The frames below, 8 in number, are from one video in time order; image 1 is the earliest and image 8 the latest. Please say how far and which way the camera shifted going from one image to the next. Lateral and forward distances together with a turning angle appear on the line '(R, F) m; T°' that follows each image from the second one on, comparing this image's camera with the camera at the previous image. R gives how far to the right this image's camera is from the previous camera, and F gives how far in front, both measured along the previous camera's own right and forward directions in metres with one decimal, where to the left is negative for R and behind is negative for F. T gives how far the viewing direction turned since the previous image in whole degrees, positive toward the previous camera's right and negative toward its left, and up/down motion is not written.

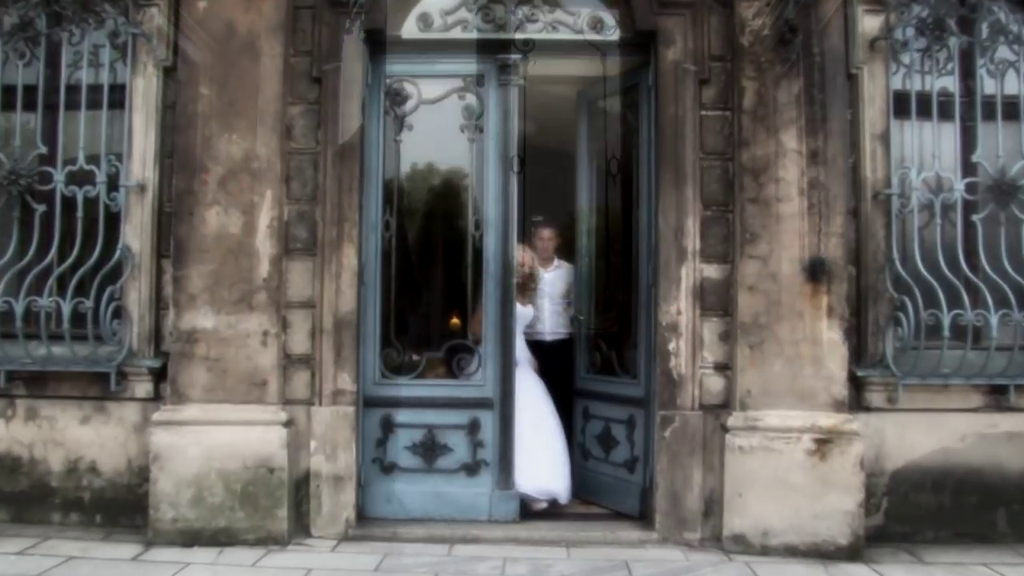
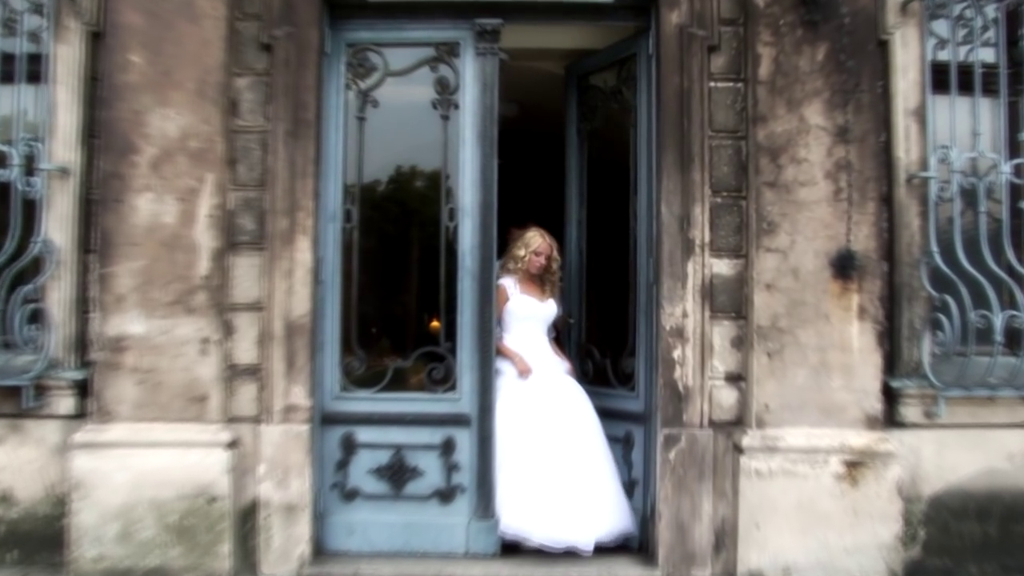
(+0.1, +0.7) m; +1°
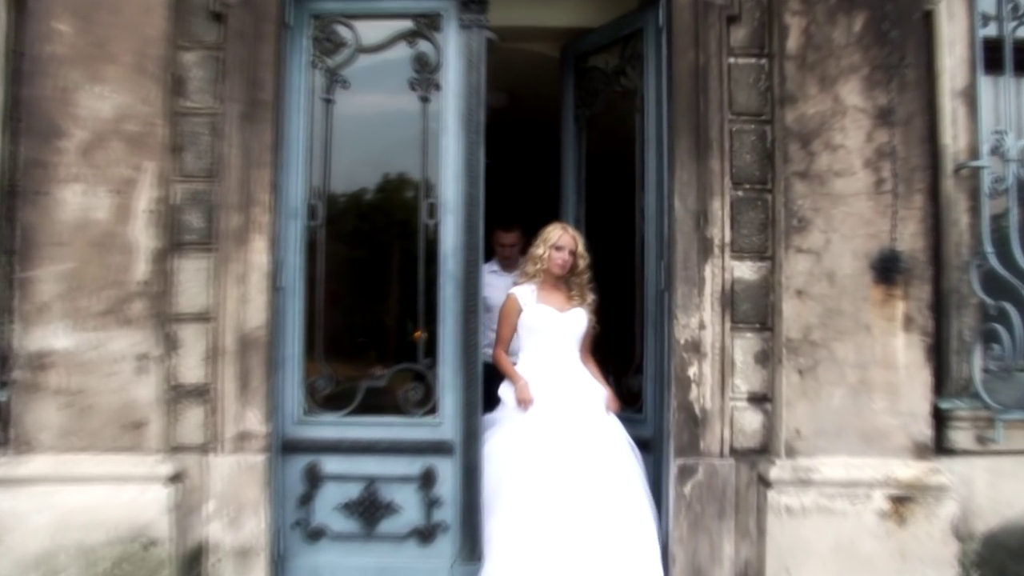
(0.0, +0.6) m; +1°
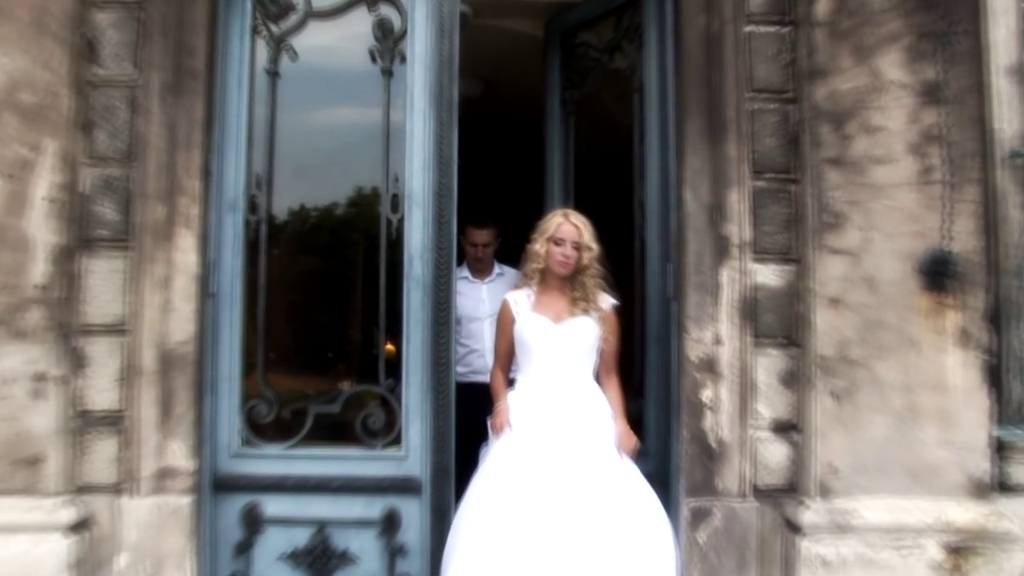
(0.0, +0.6) m; +2°
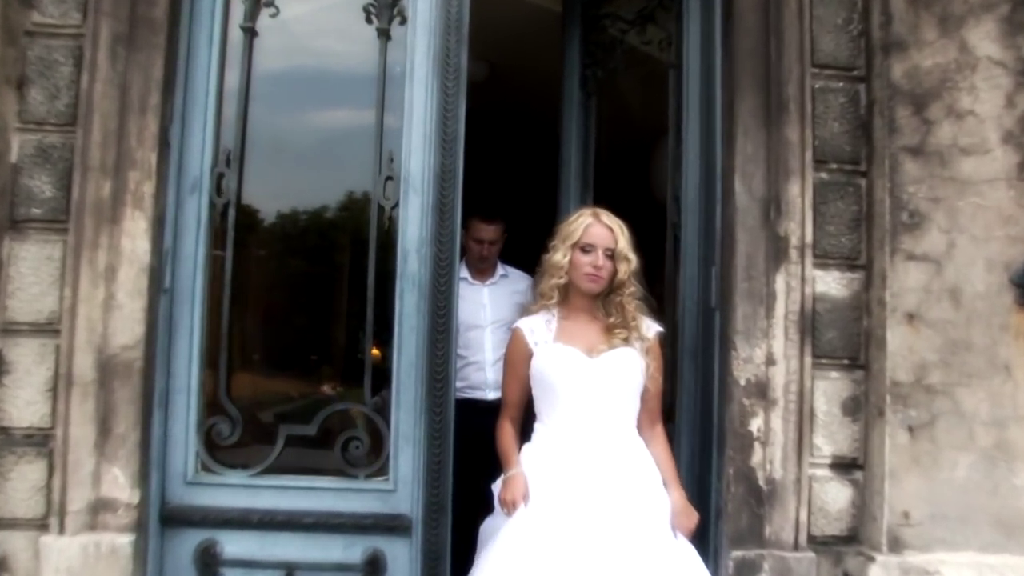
(-0.1, +0.5) m; +1°
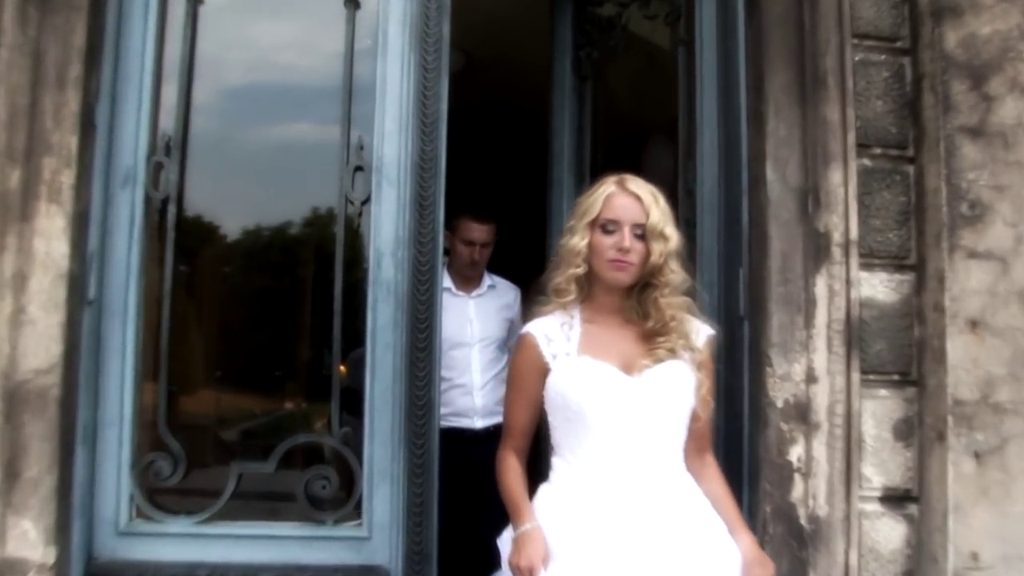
(-0.1, +0.4) m; +2°
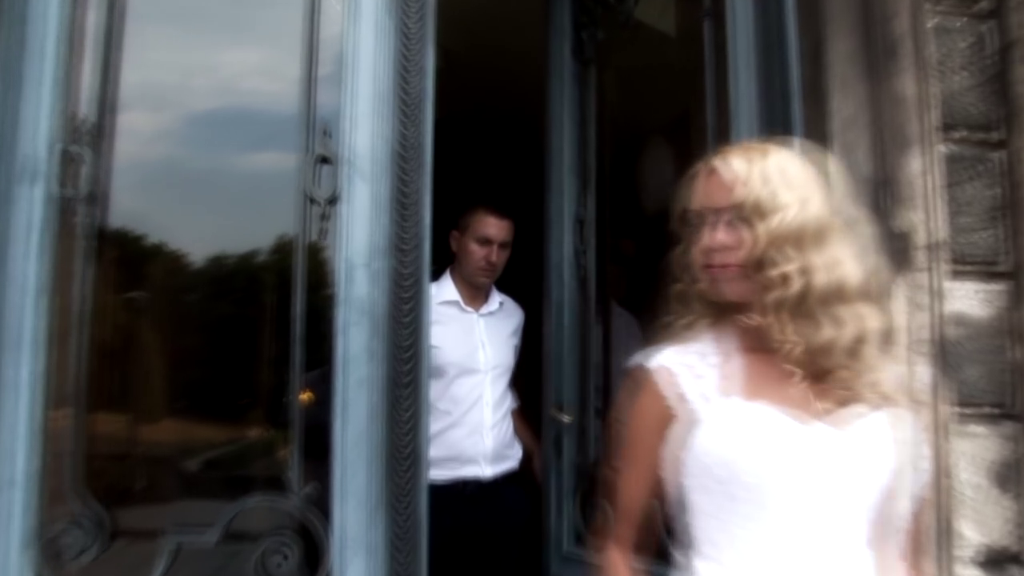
(-0.1, +0.5) m; +2°
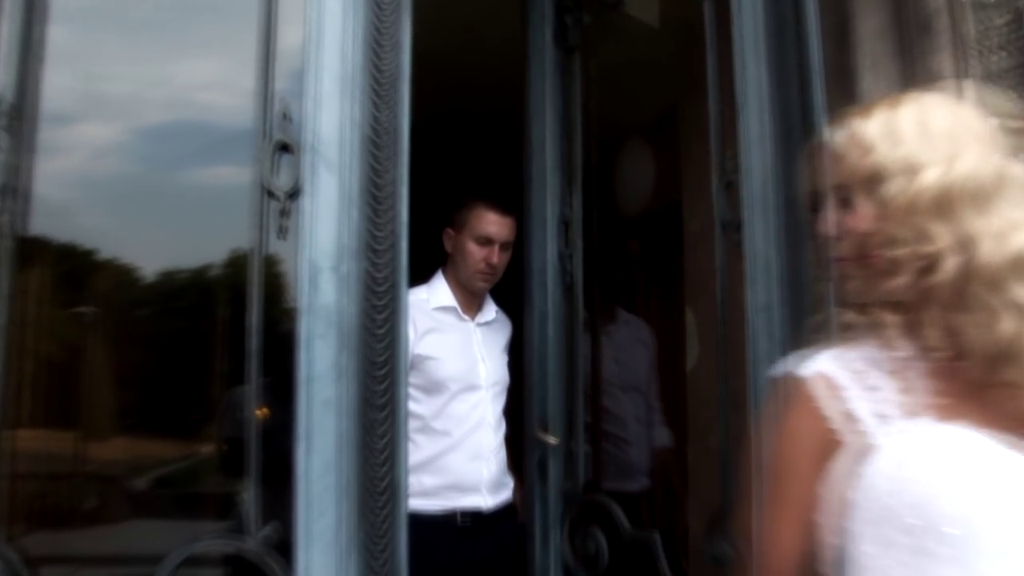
(-0.1, +0.3) m; +3°
